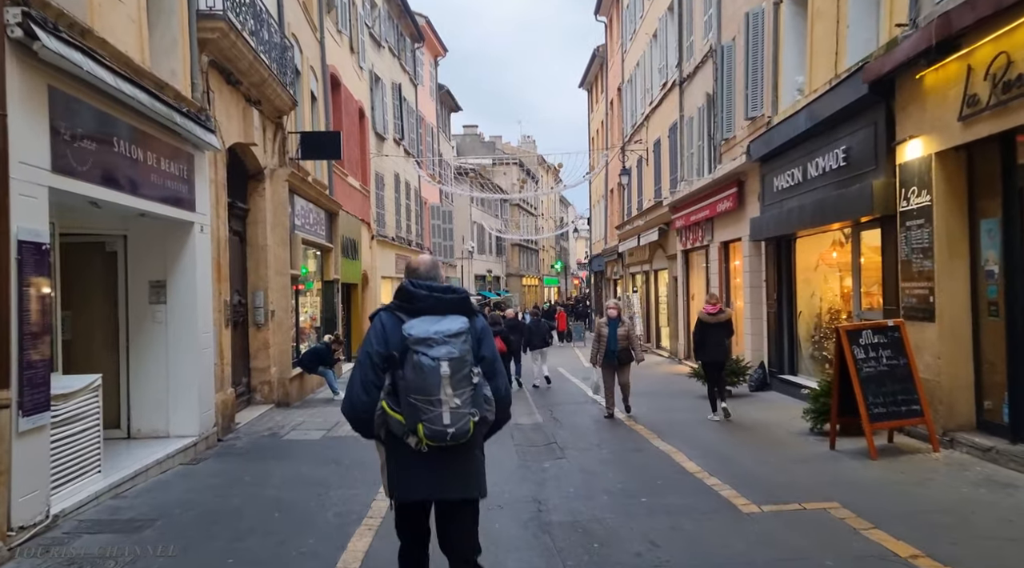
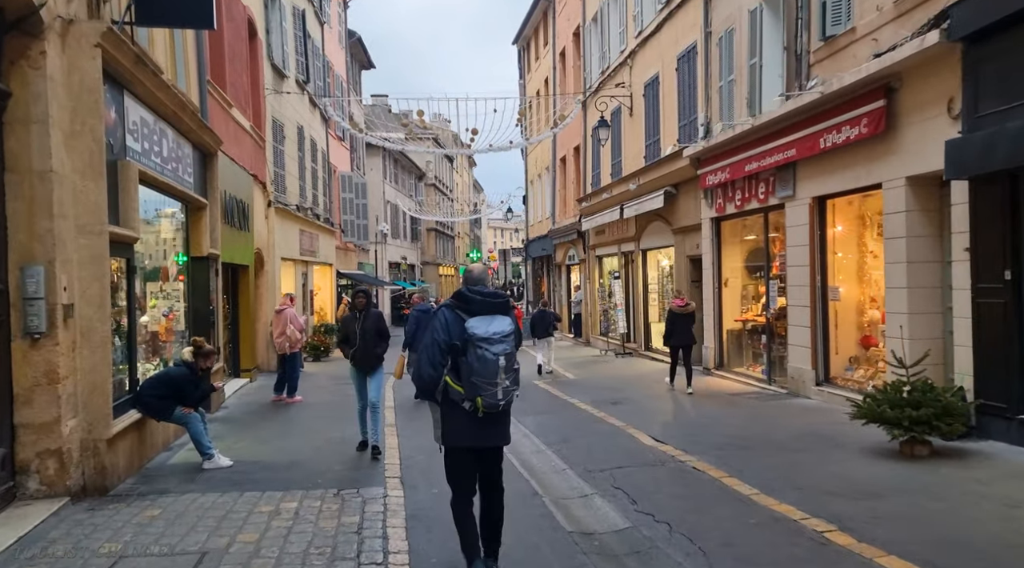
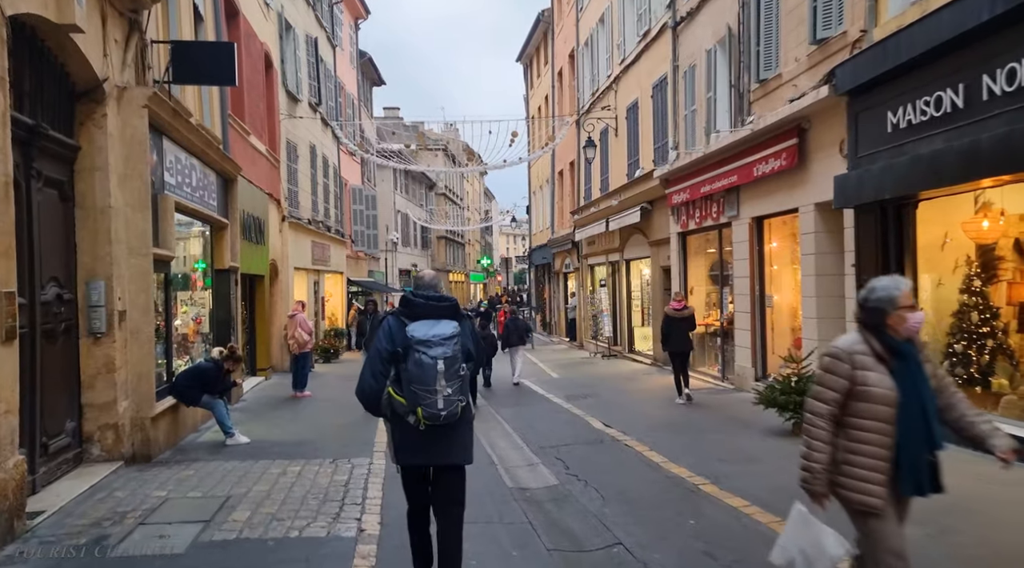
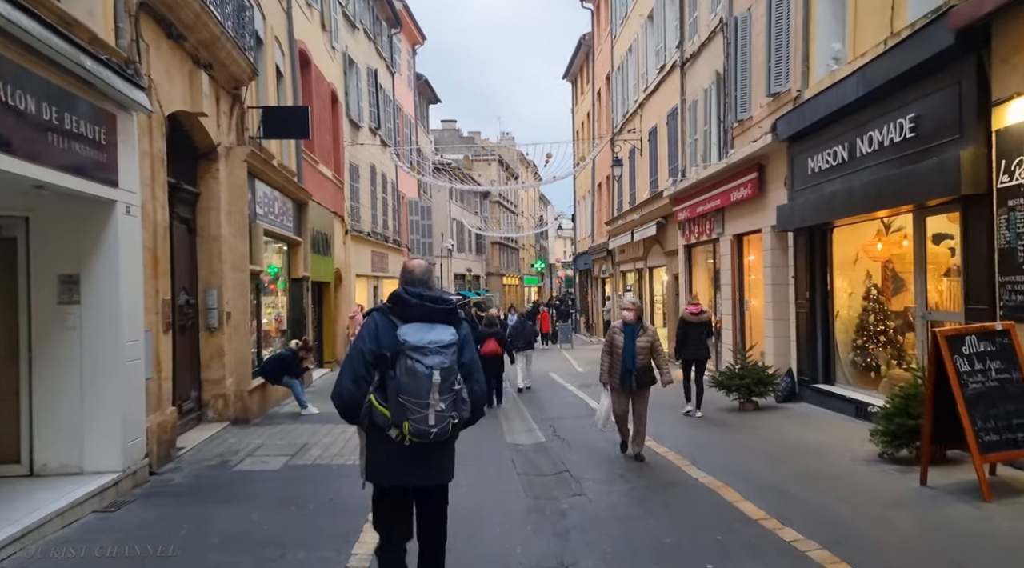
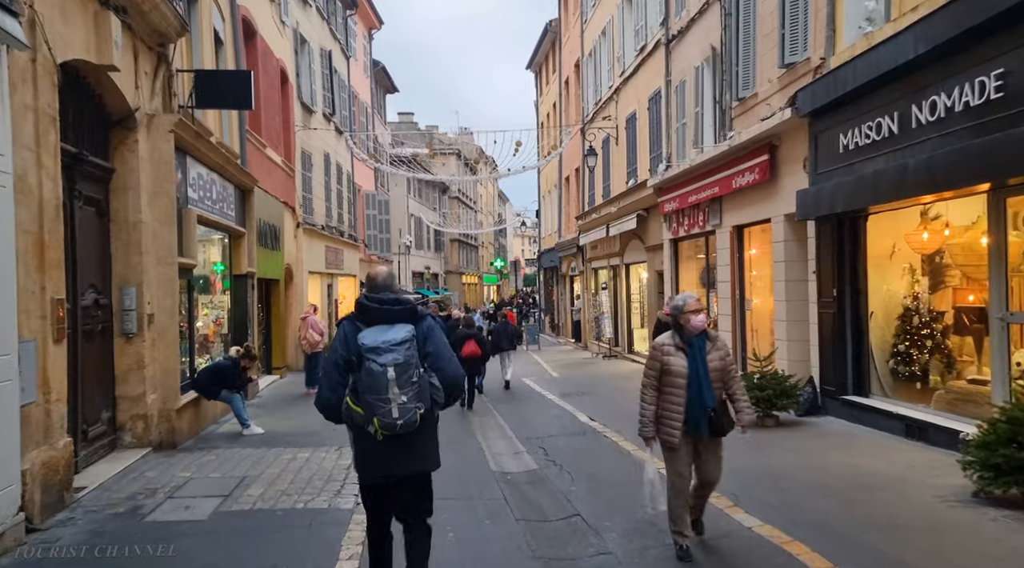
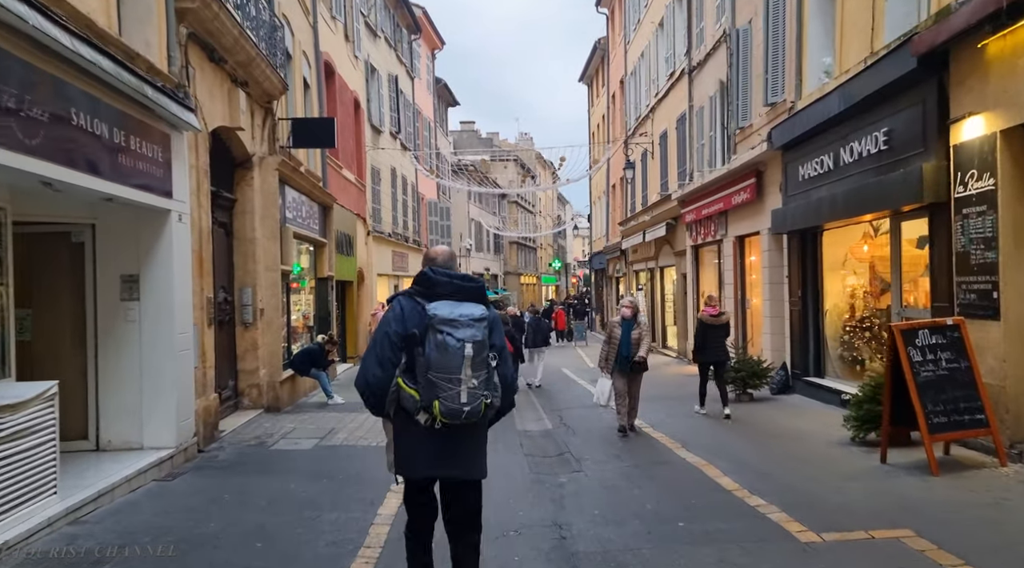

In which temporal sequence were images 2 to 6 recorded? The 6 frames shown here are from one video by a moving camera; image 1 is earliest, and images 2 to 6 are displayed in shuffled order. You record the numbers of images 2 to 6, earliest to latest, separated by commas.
6, 4, 5, 3, 2
